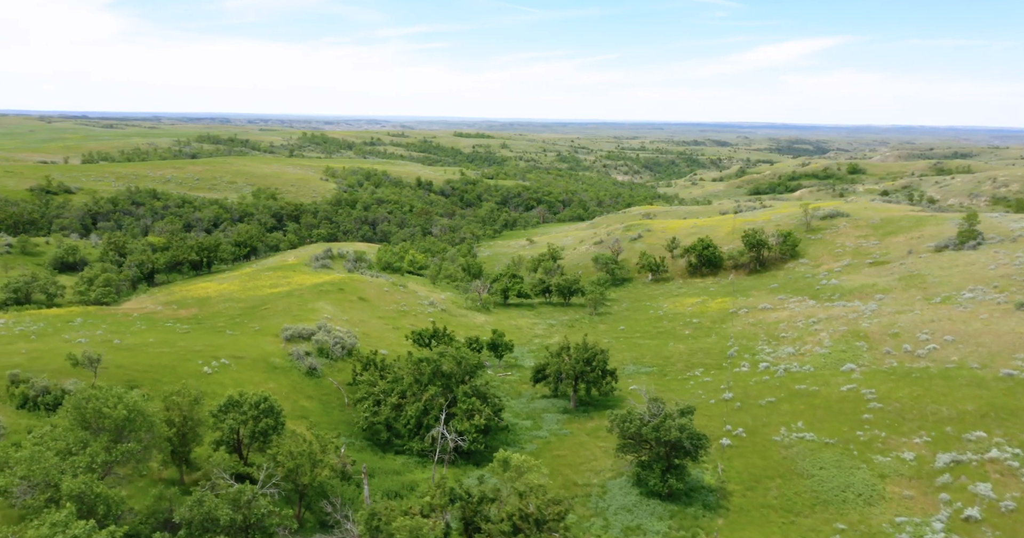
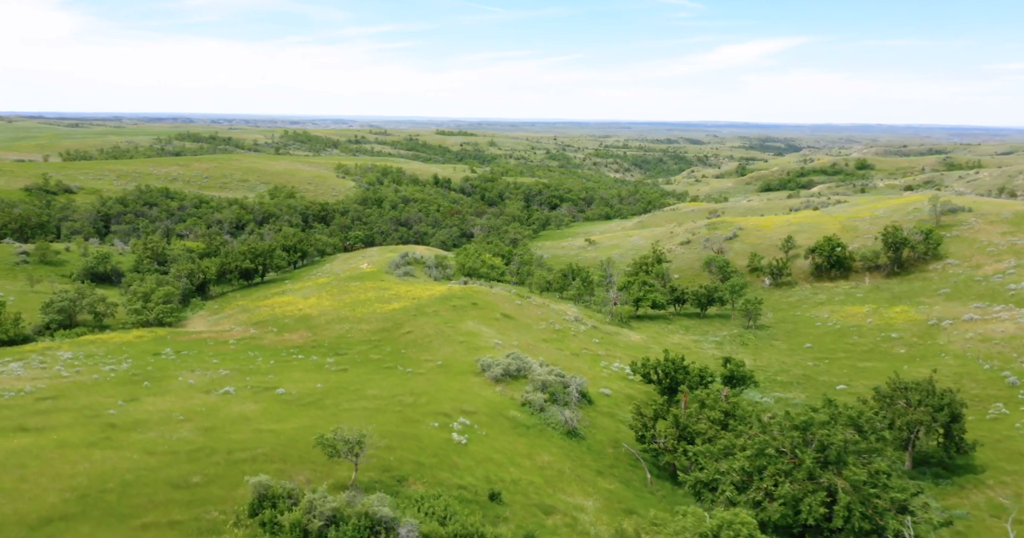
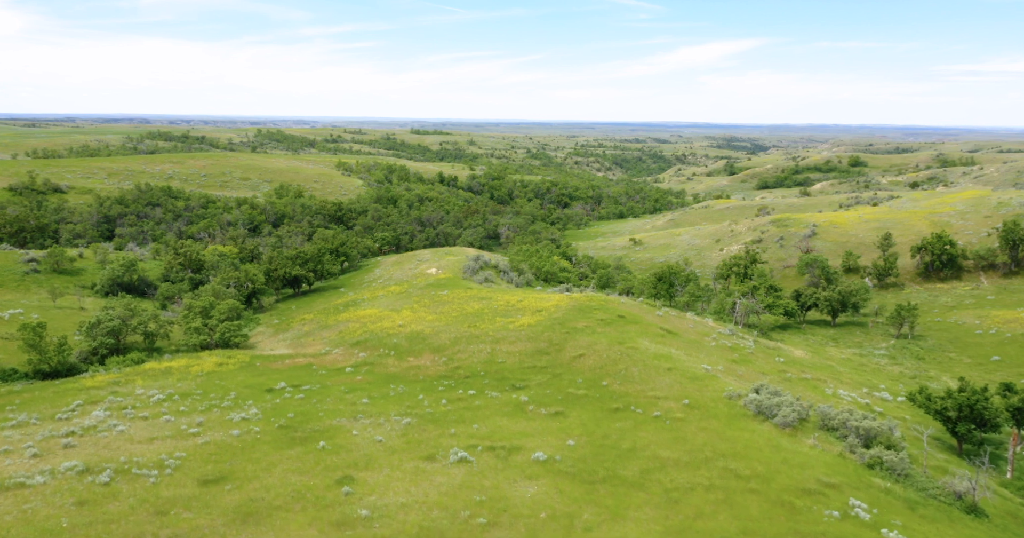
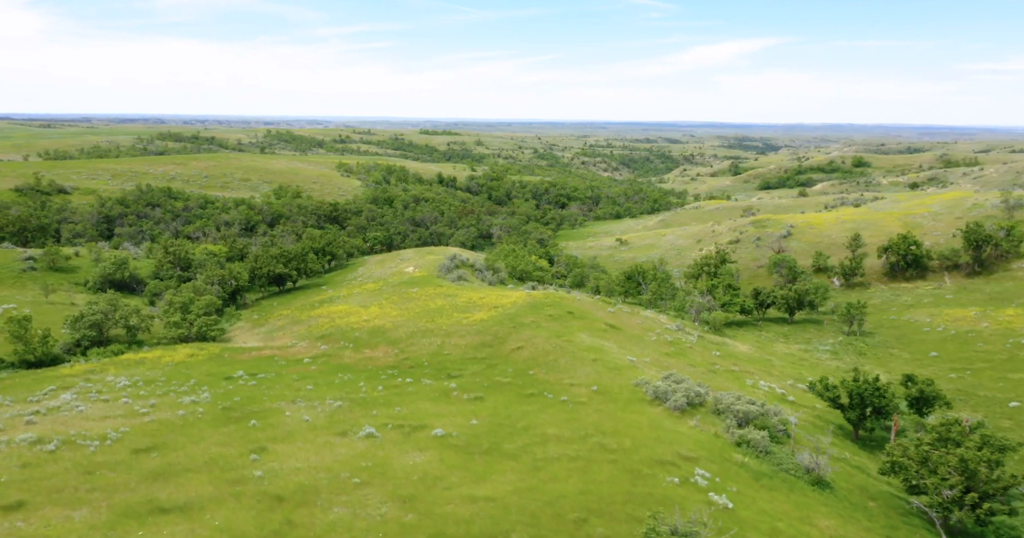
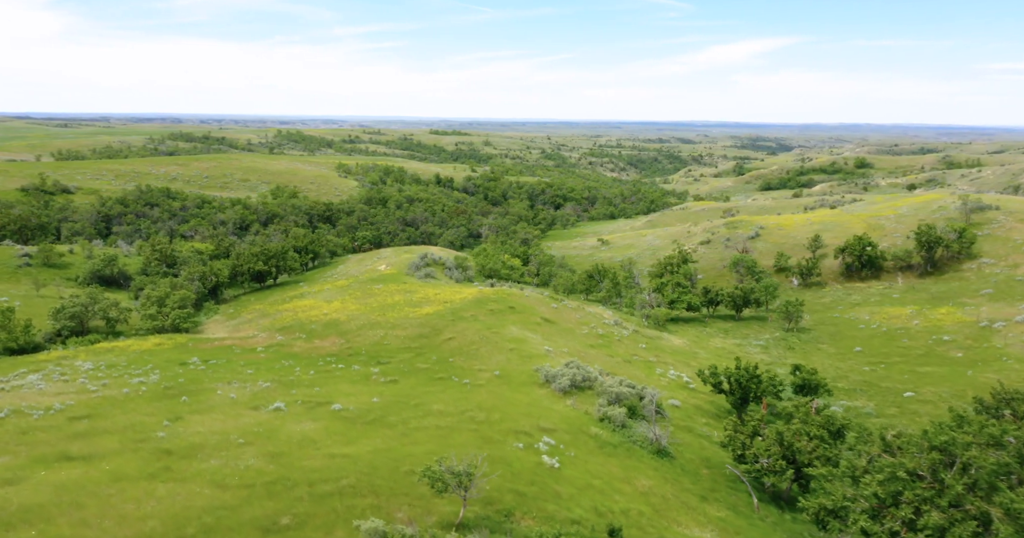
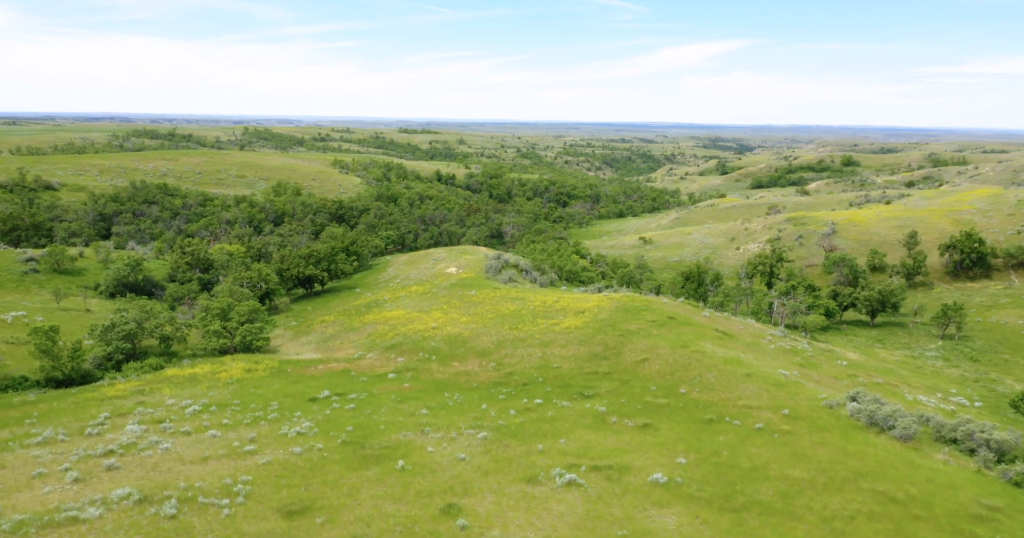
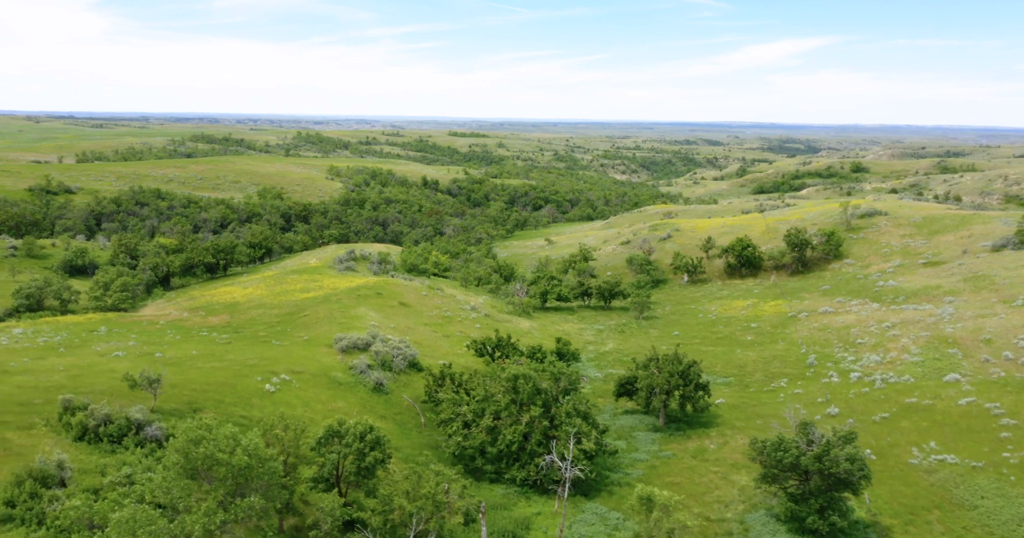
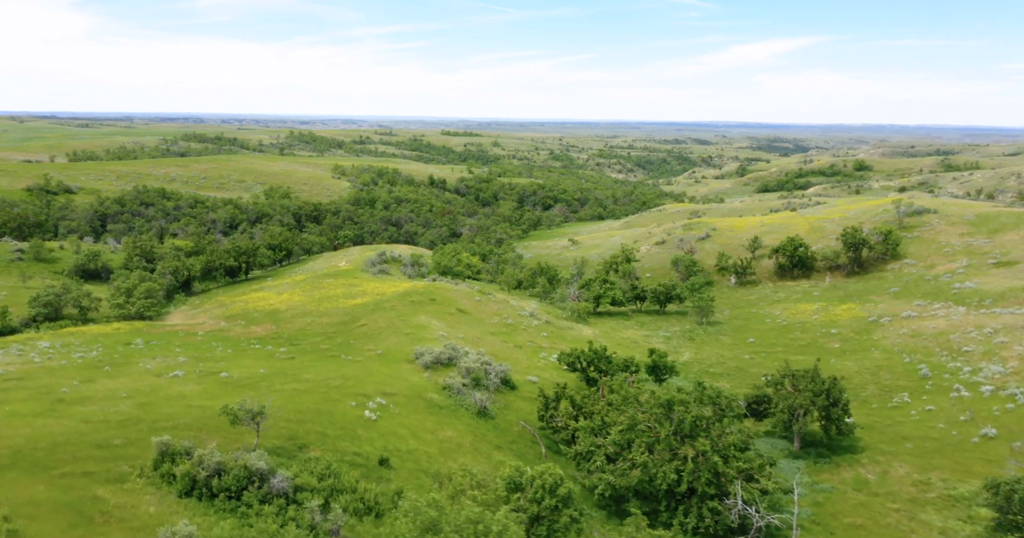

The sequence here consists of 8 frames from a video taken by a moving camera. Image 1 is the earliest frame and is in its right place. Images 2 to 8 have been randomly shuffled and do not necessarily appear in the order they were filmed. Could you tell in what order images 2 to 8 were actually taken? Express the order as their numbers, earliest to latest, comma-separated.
7, 8, 2, 5, 4, 3, 6
